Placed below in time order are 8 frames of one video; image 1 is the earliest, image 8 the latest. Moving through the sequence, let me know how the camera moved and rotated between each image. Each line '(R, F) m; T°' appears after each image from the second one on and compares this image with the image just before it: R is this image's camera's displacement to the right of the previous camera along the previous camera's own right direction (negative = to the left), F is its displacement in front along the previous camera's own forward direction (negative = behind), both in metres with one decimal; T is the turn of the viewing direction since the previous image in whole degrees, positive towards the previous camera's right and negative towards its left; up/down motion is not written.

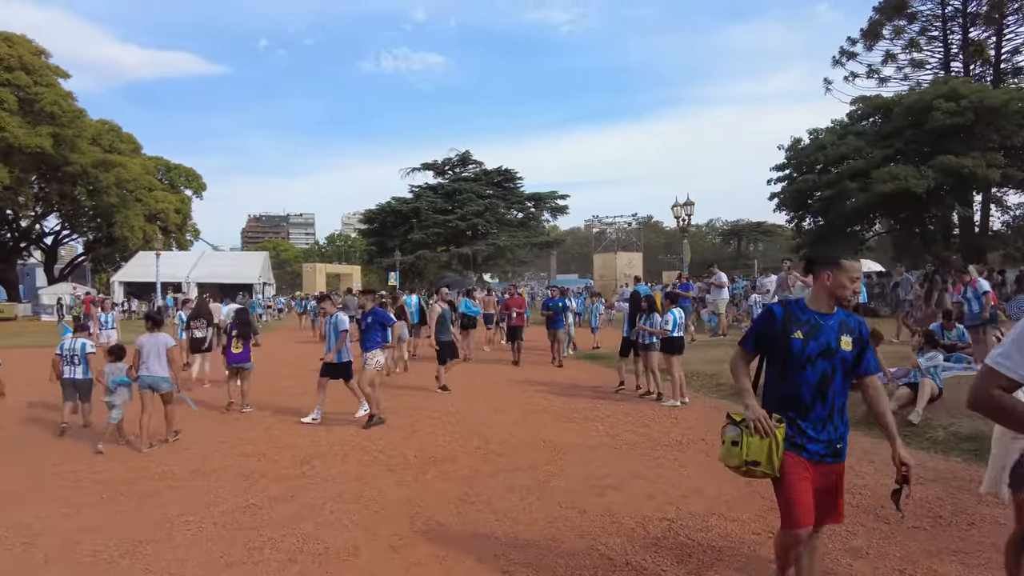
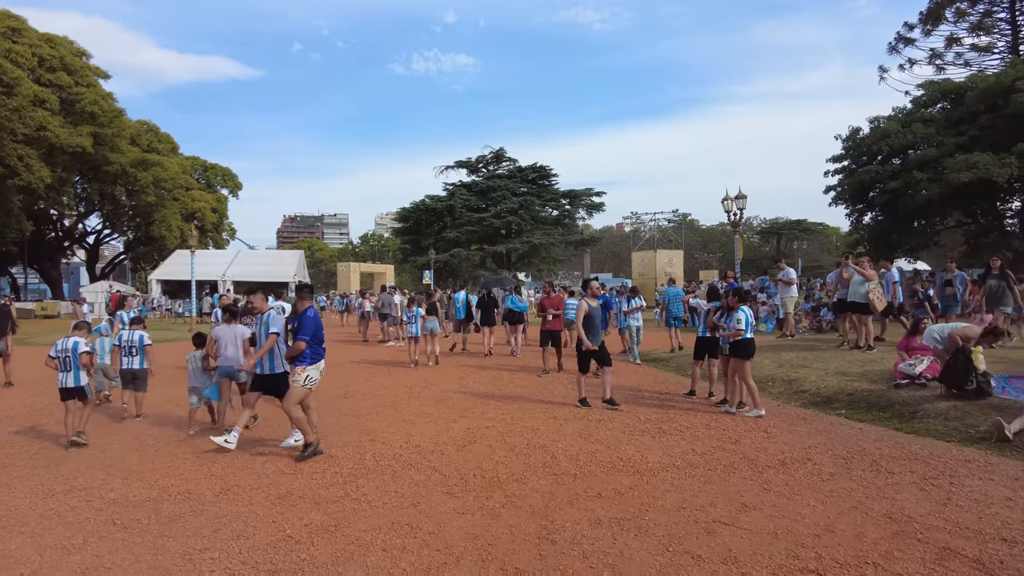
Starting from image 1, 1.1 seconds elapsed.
(-0.4, +1.0) m; -3°
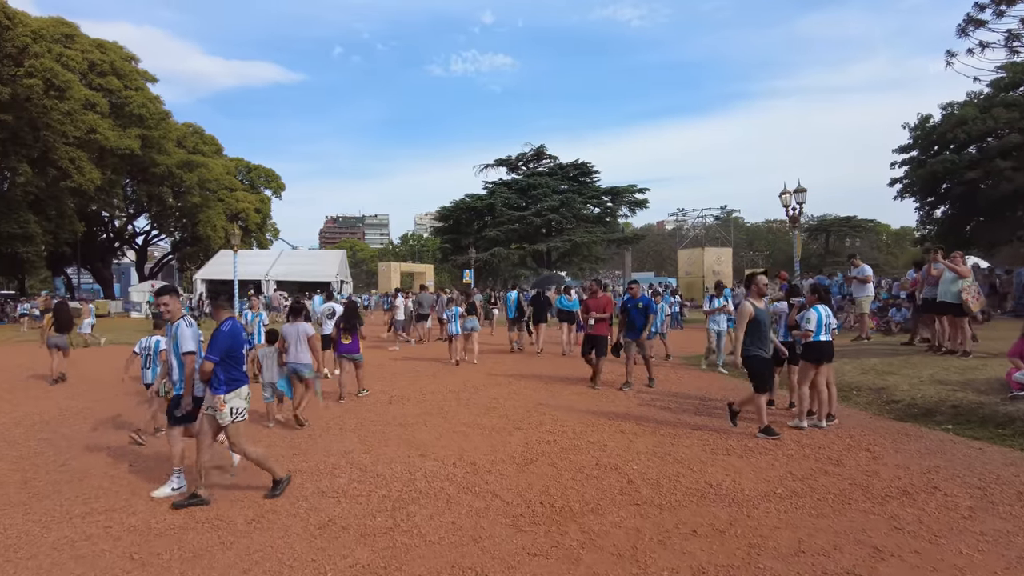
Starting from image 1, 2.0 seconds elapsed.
(-0.3, +0.8) m; -3°
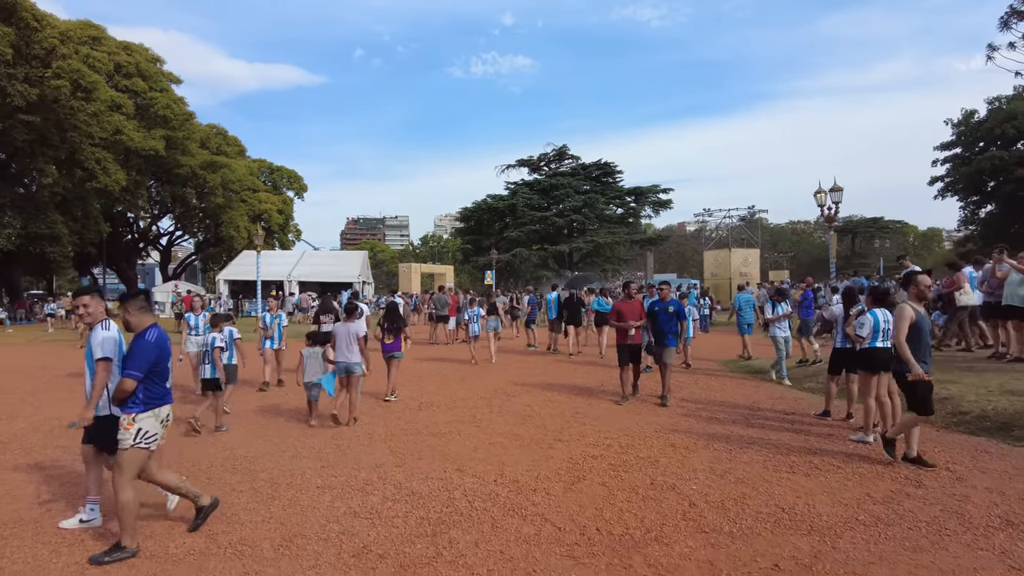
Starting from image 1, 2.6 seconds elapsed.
(-0.2, +0.5) m; -2°
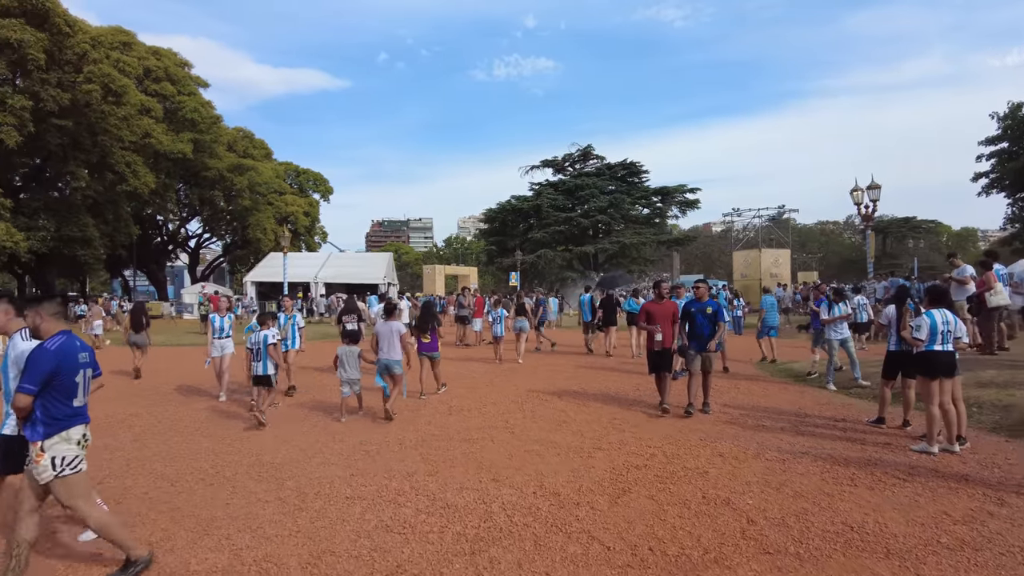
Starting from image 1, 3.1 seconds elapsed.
(-0.1, +0.3) m; -2°
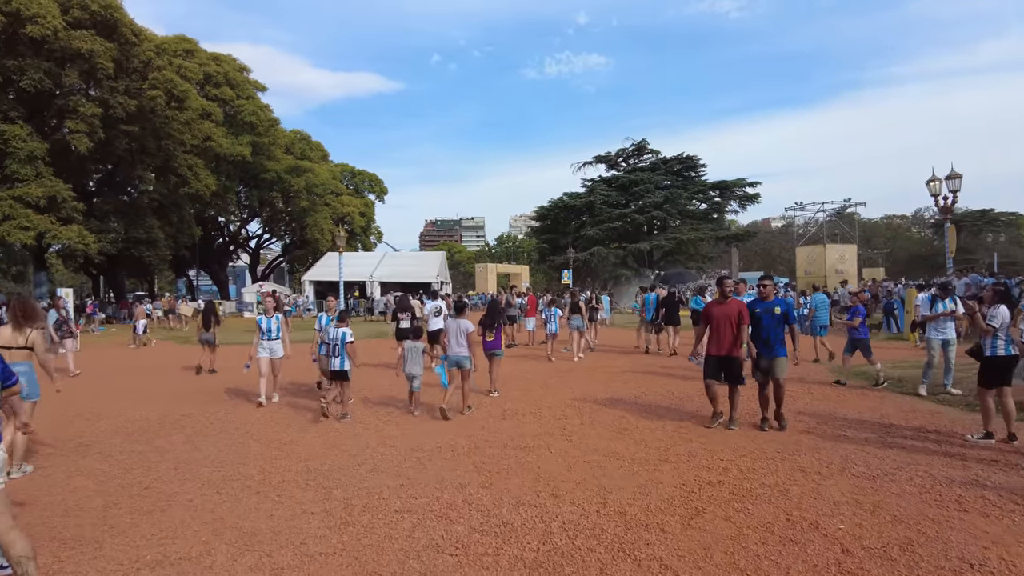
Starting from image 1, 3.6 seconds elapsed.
(-0.1, +0.4) m; -4°
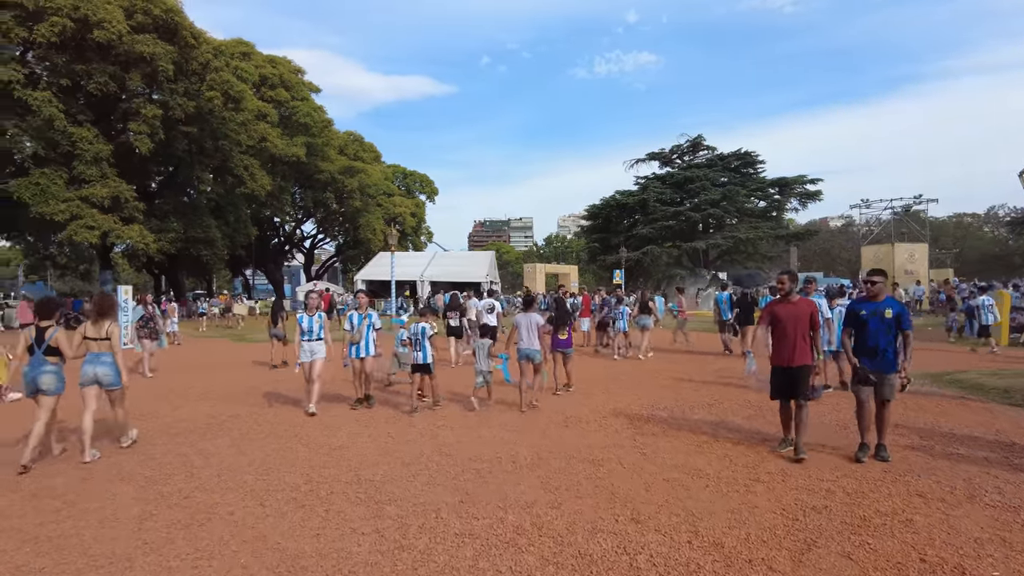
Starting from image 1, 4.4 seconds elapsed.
(-0.2, +0.6) m; -4°
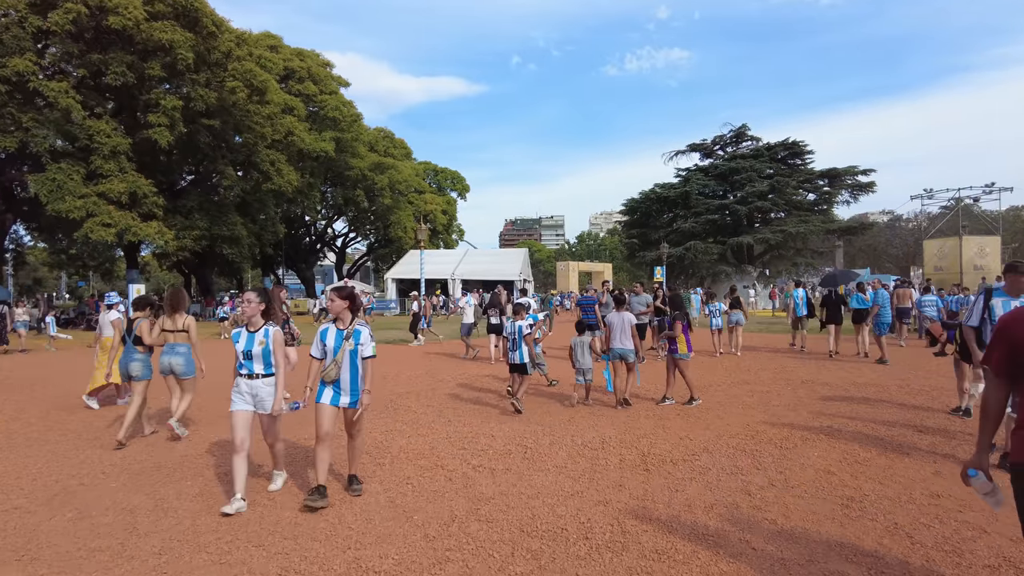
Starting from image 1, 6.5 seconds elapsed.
(-0.2, +1.9) m; -3°
